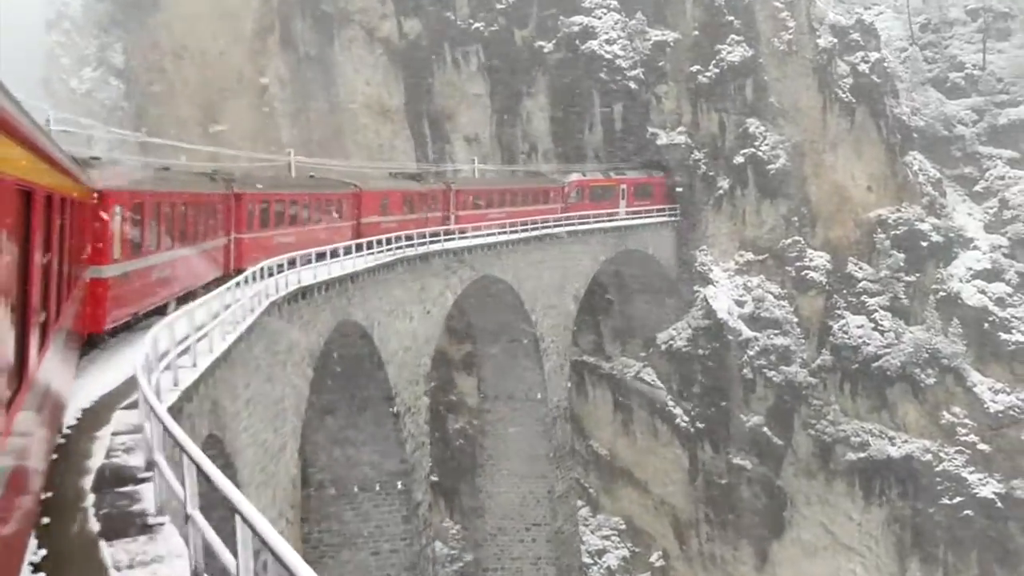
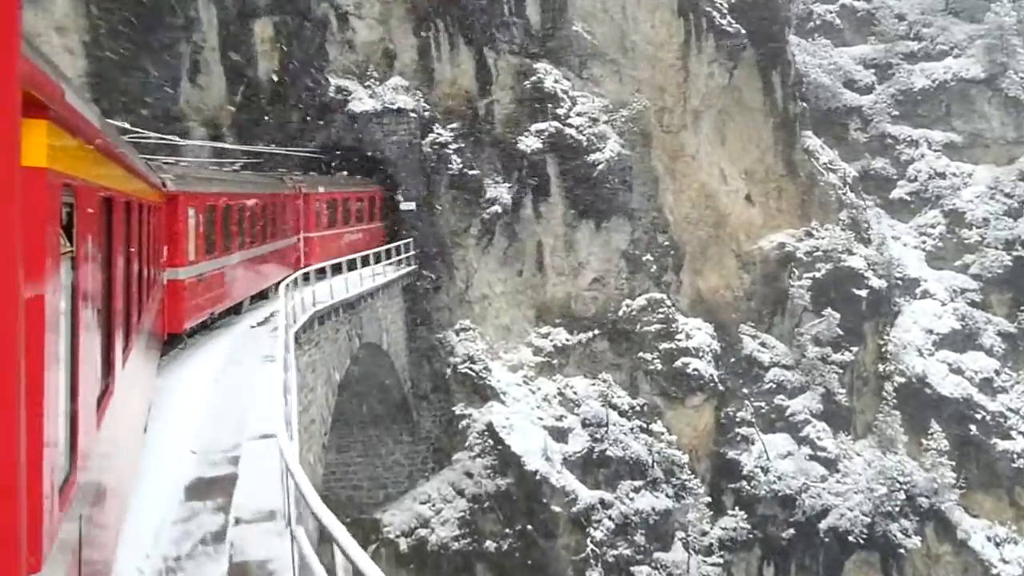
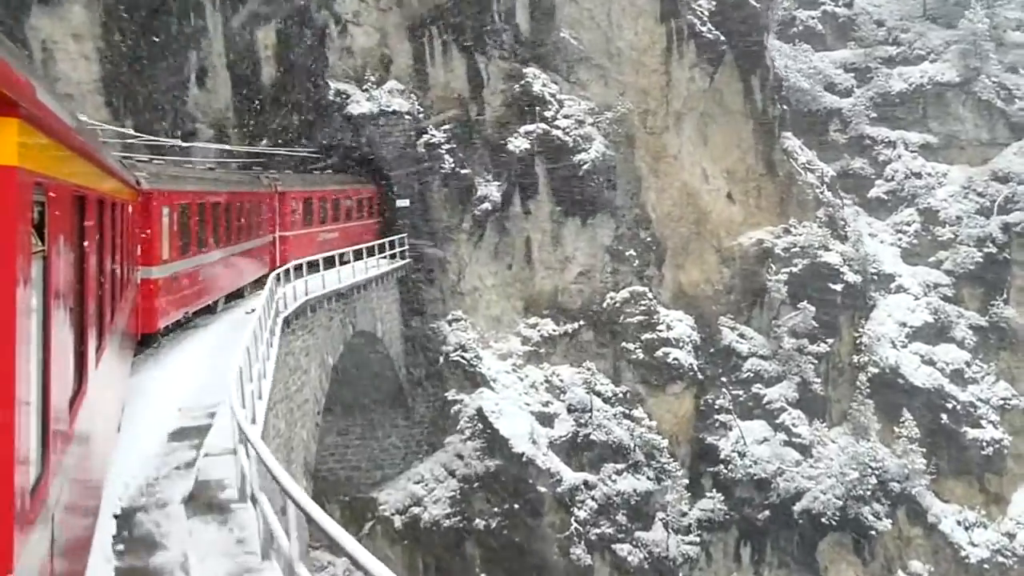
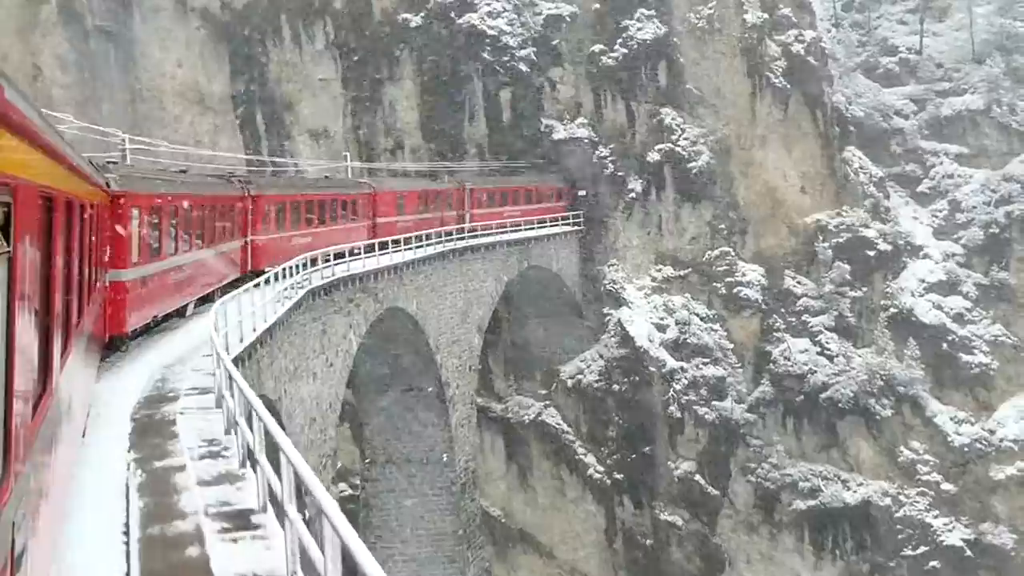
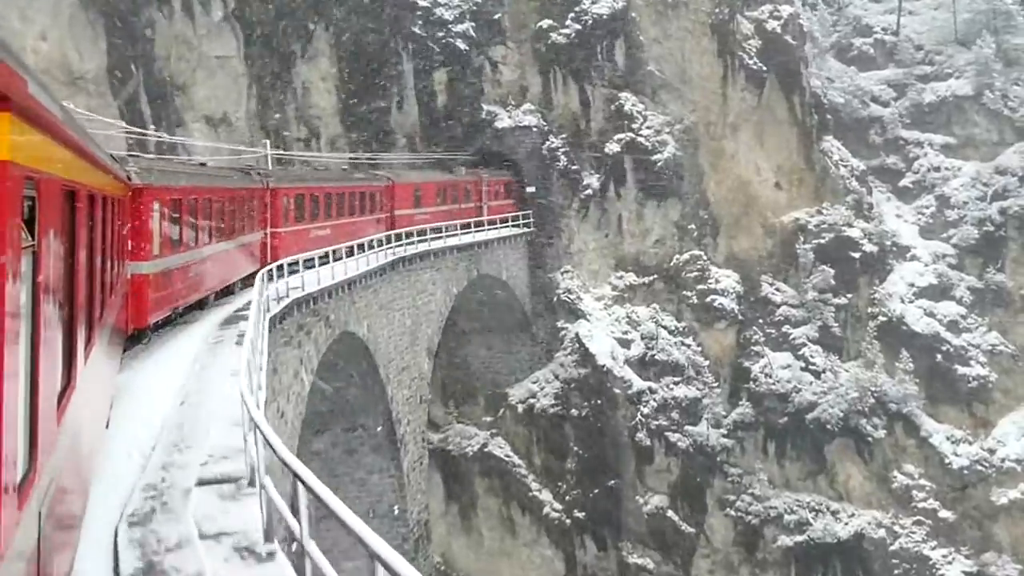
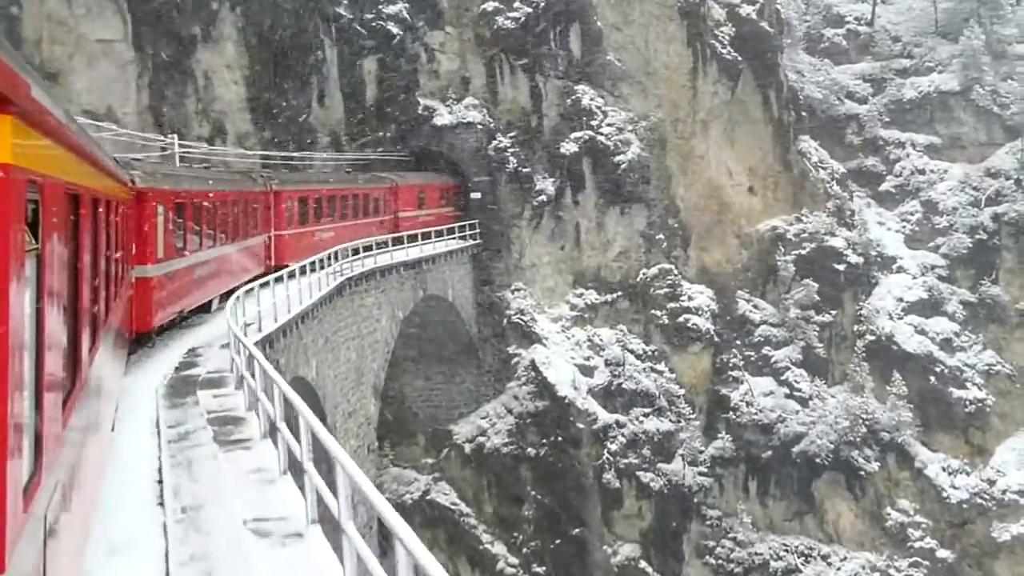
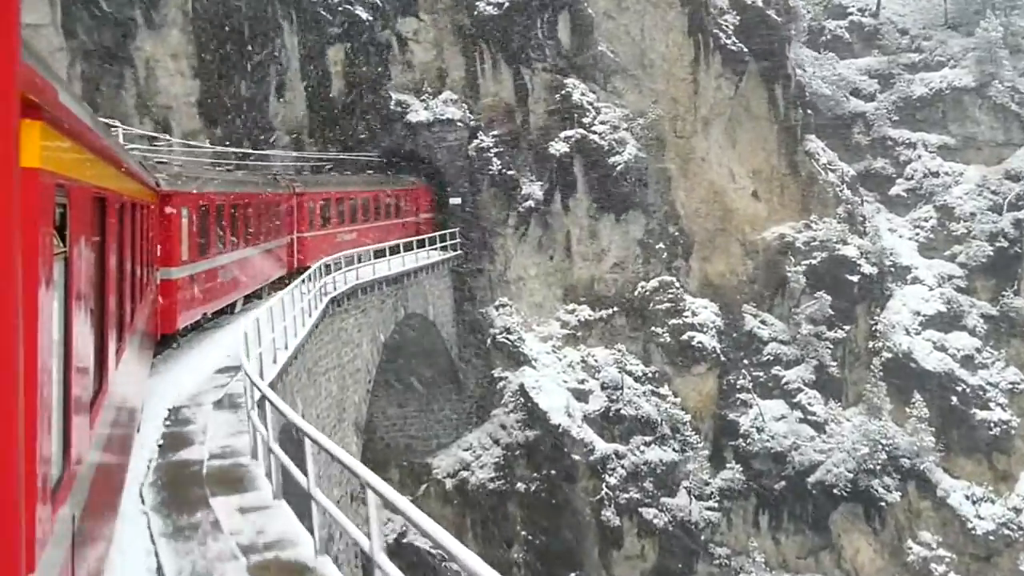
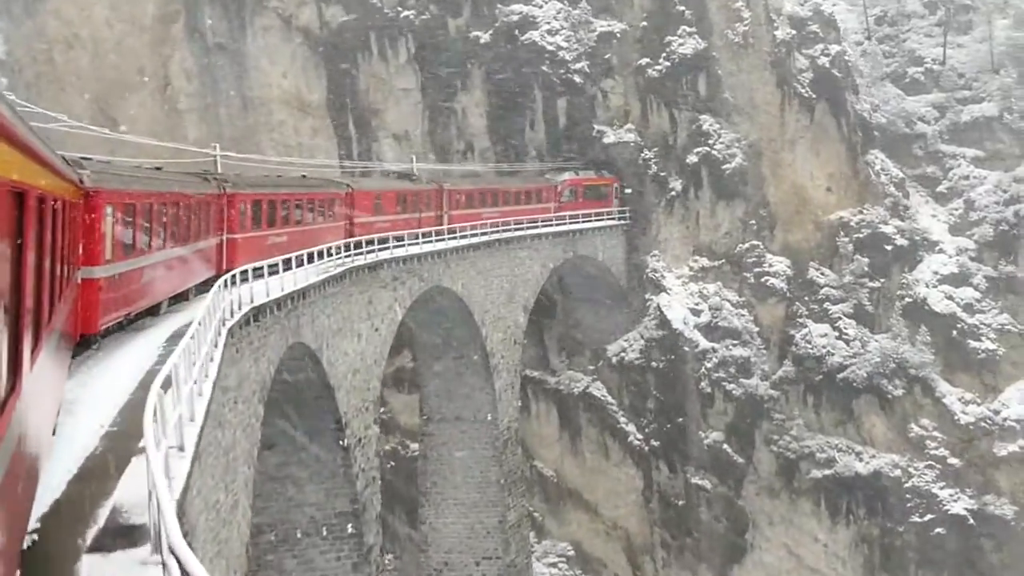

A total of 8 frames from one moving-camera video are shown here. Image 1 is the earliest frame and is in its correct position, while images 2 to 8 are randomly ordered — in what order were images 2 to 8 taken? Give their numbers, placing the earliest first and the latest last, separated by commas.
8, 4, 5, 6, 7, 3, 2
